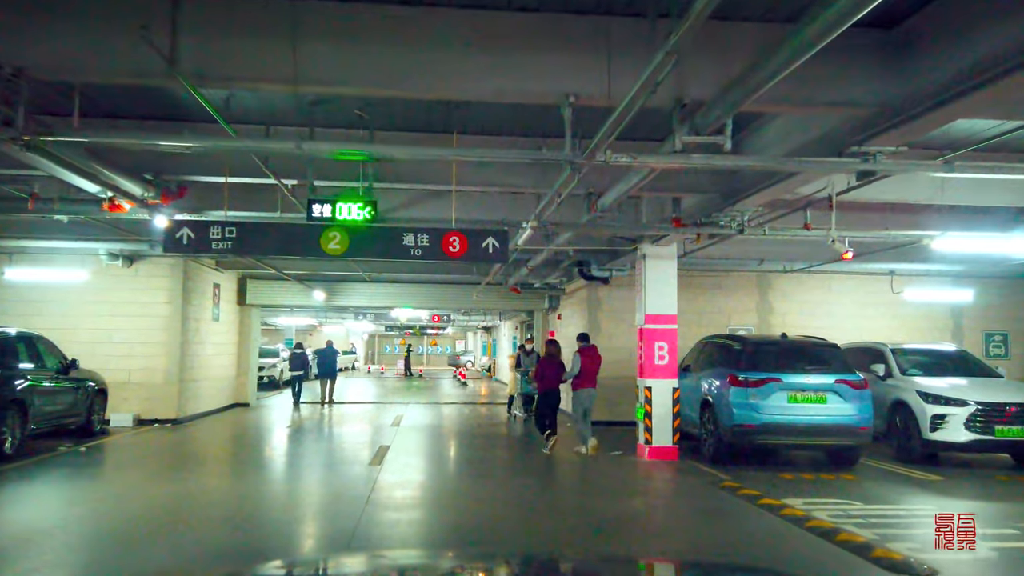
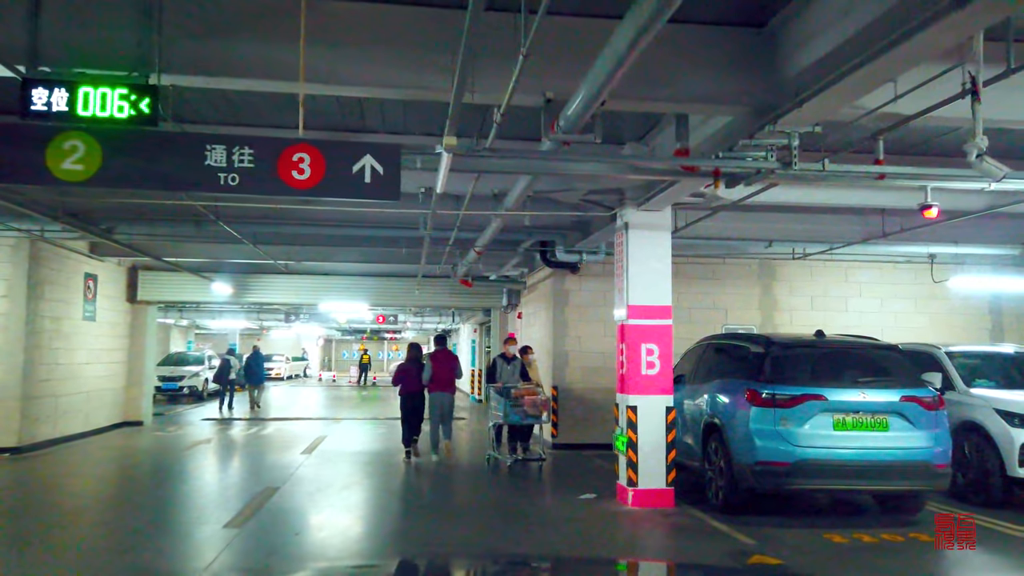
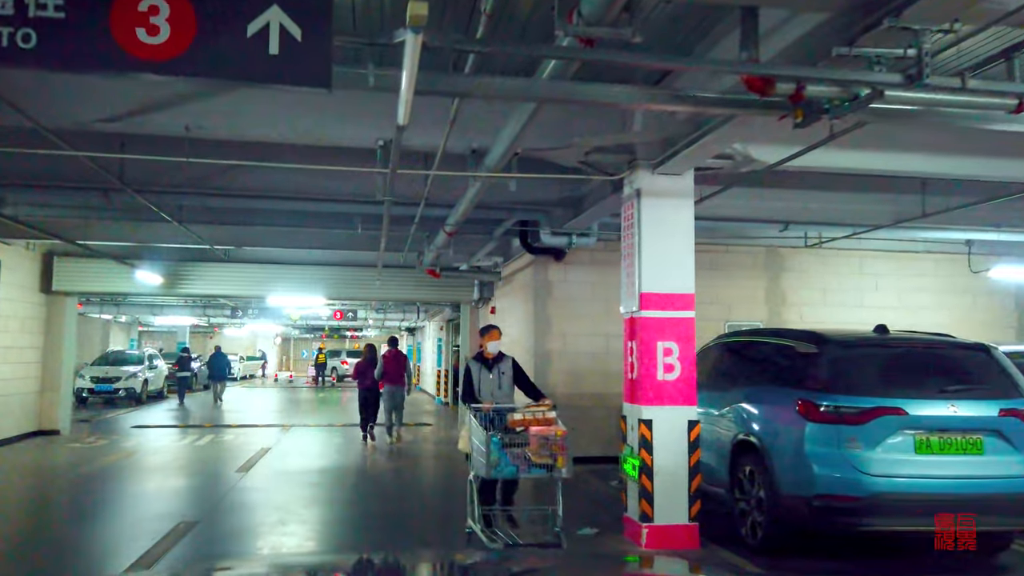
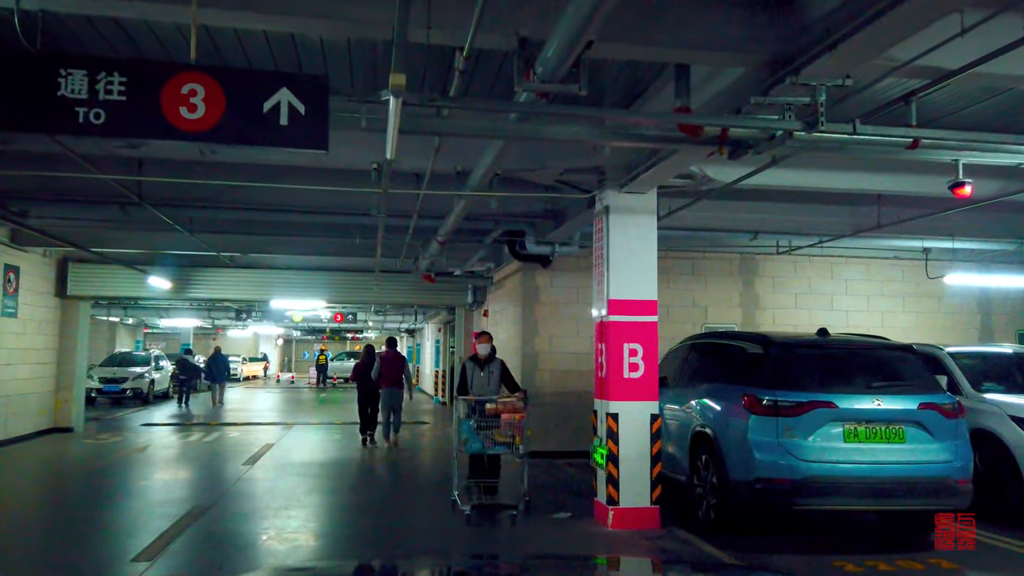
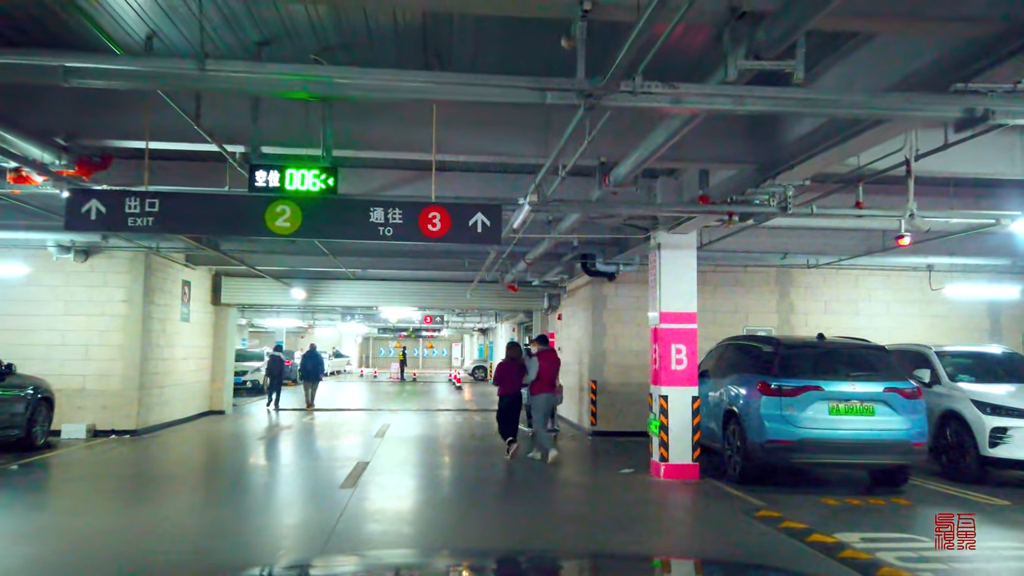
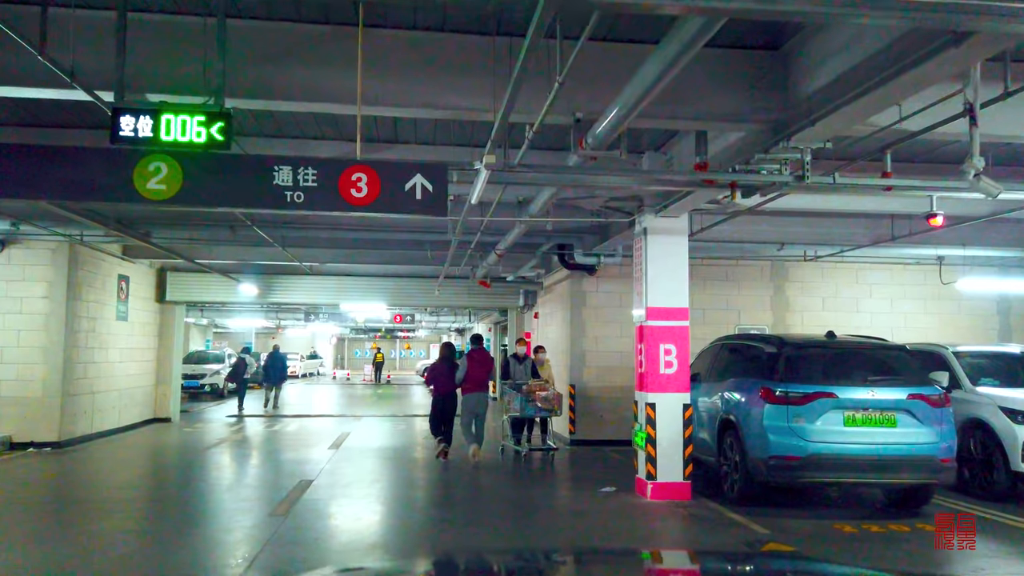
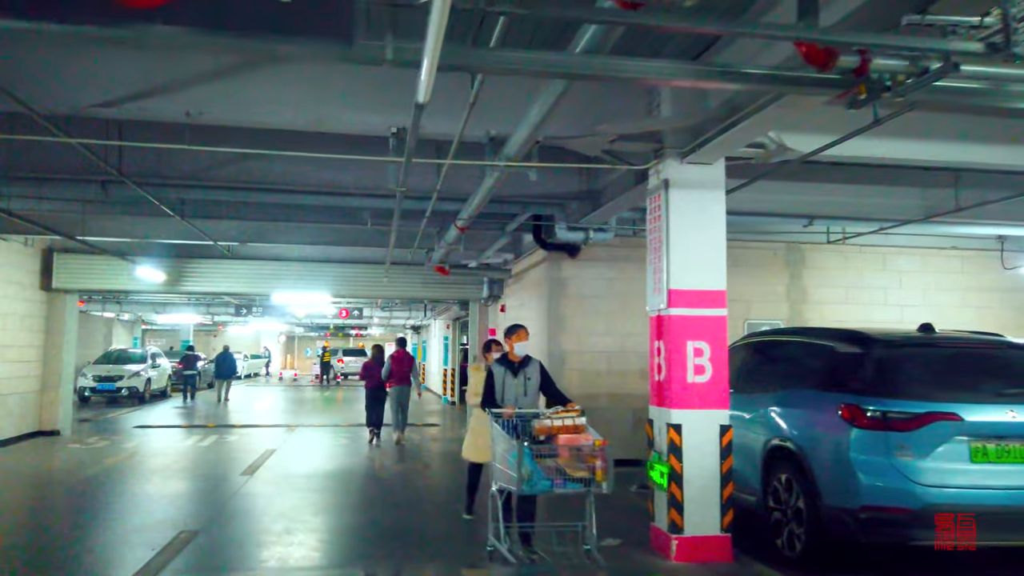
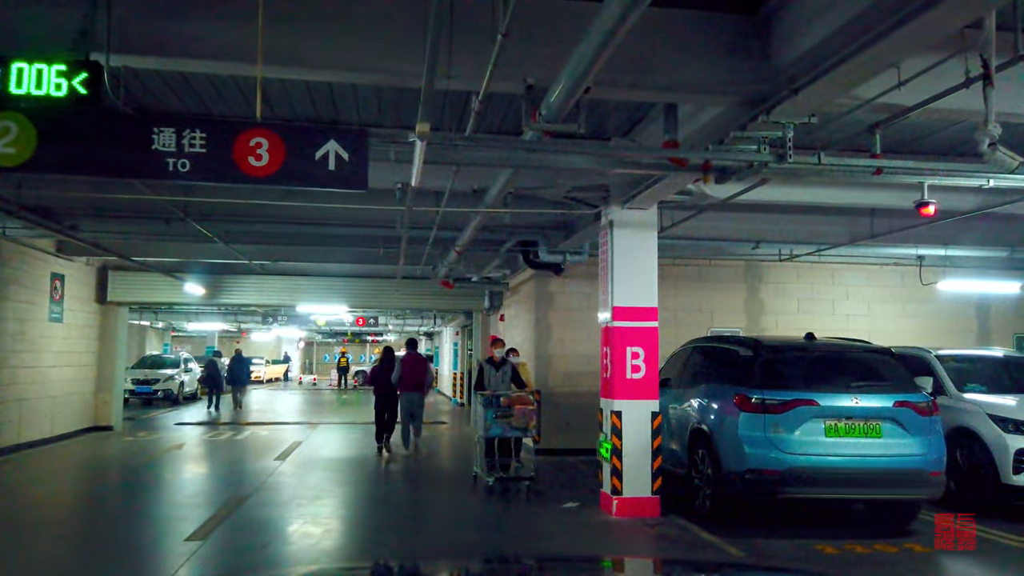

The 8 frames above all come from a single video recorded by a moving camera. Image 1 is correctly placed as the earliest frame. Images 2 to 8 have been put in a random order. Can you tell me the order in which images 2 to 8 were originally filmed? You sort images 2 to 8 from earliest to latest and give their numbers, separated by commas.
5, 6, 2, 8, 4, 3, 7
